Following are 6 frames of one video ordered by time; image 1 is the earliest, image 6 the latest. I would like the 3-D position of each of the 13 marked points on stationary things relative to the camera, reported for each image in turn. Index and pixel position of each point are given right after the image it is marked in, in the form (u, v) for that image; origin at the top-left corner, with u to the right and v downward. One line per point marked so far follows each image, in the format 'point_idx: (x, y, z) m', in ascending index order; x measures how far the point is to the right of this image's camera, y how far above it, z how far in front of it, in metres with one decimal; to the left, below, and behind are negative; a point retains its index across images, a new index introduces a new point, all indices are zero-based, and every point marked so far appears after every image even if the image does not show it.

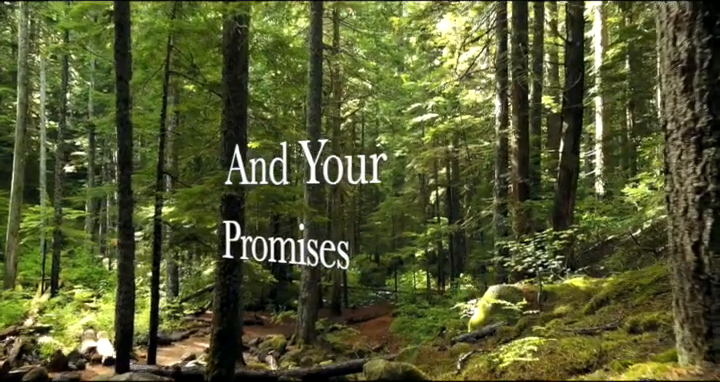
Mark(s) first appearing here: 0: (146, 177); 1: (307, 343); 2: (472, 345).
0: (-3.6, +0.2, +8.8) m
1: (-1.3, -3.9, +13.2) m
2: (+1.5, -2.0, +6.7) m
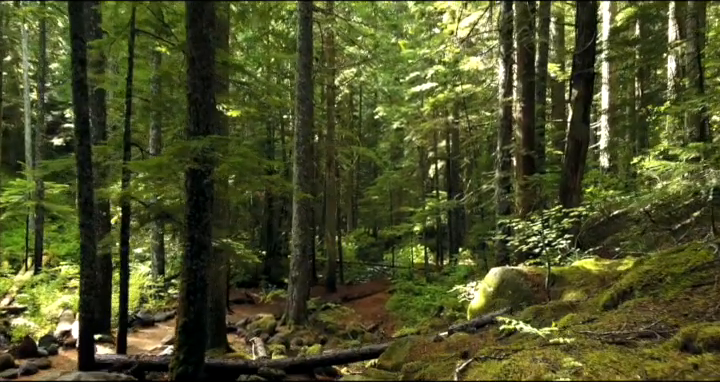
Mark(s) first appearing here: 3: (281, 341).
0: (-3.8, +0.6, +8.0) m
1: (-1.5, -3.2, +12.6) m
2: (+1.3, -1.7, +6.0) m
3: (-1.7, -3.3, +11.4) m
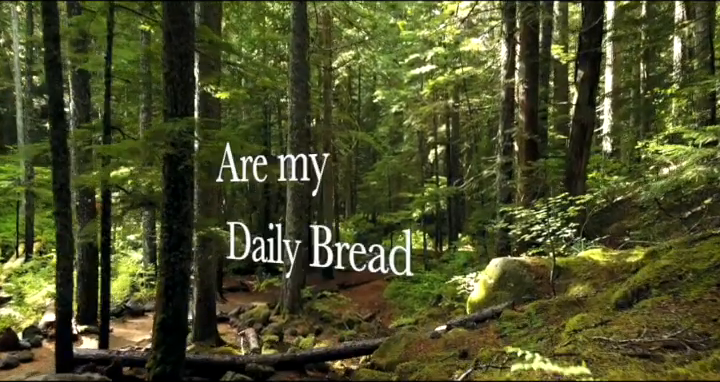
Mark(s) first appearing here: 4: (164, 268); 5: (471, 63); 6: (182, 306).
0: (-3.9, +0.8, +7.6) m
1: (-1.6, -2.9, +12.3) m
2: (+1.2, -1.5, +5.7) m
3: (-1.8, -3.0, +11.1) m
4: (-1.9, -0.8, +5.2) m
5: (+3.4, +3.9, +15.9) m
6: (-1.8, -1.1, +5.2) m
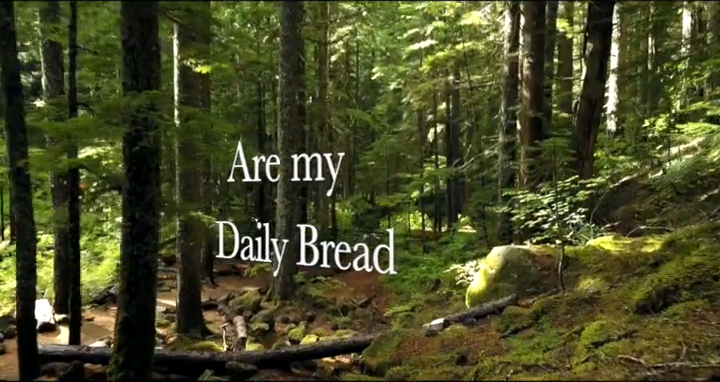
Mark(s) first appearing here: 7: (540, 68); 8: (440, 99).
0: (-4.0, +1.1, +6.9) m
1: (-1.7, -2.5, +11.8) m
2: (+1.1, -1.4, +5.1) m
3: (-1.9, -2.6, +10.6) m
4: (-2.1, -0.6, +4.6) m
5: (+3.3, +4.5, +15.2) m
6: (-1.9, -1.0, +4.6) m
7: (+3.3, +2.3, +9.7) m
8: (+2.7, +3.2, +17.9) m
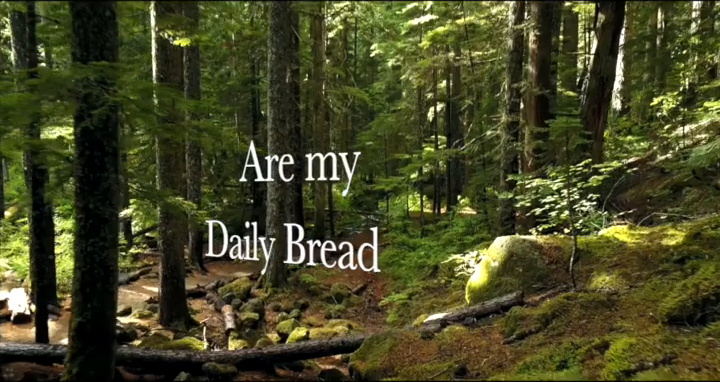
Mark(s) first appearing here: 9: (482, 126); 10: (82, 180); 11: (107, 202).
0: (-4.1, +1.3, +6.3) m
1: (-1.8, -2.1, +11.3) m
2: (+1.0, -1.3, +4.6) m
3: (-2.0, -2.3, +10.1) m
4: (-2.2, -0.5, +4.0) m
5: (+3.2, +5.0, +14.4) m
6: (-2.0, -0.9, +4.1) m
7: (+3.2, +2.6, +9.0) m
8: (+2.6, +3.8, +17.2) m
9: (+3.5, +1.9, +15.2) m
10: (-2.1, +0.1, +4.0) m
11: (-2.0, -0.1, +4.1) m
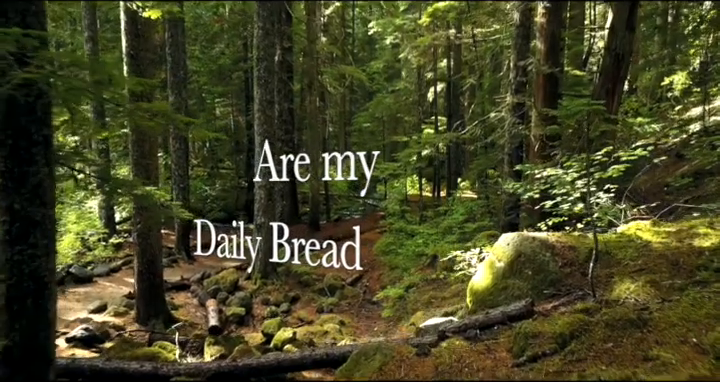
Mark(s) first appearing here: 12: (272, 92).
0: (-4.2, +1.4, +5.6) m
1: (-1.9, -1.8, +10.7) m
2: (+0.9, -1.2, +4.0) m
3: (-2.2, -2.0, +9.5) m
4: (-2.3, -0.5, +3.4) m
5: (+3.0, +5.4, +13.5) m
6: (-2.1, -0.9, +3.4) m
7: (+3.1, +2.8, +8.2) m
8: (+2.5, +4.3, +16.3) m
9: (+3.4, +2.3, +14.4) m
10: (-2.3, +0.1, +3.3) m
11: (-2.1, -0.1, +3.4) m
12: (-1.7, +2.0, +10.6) m
